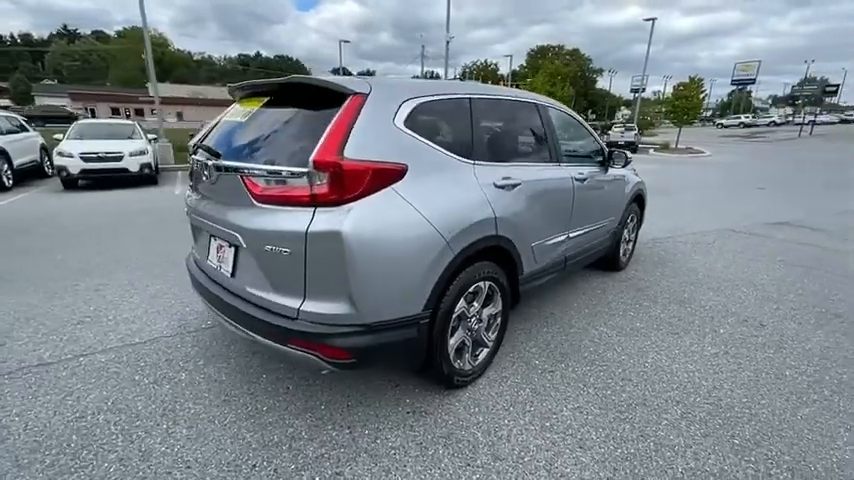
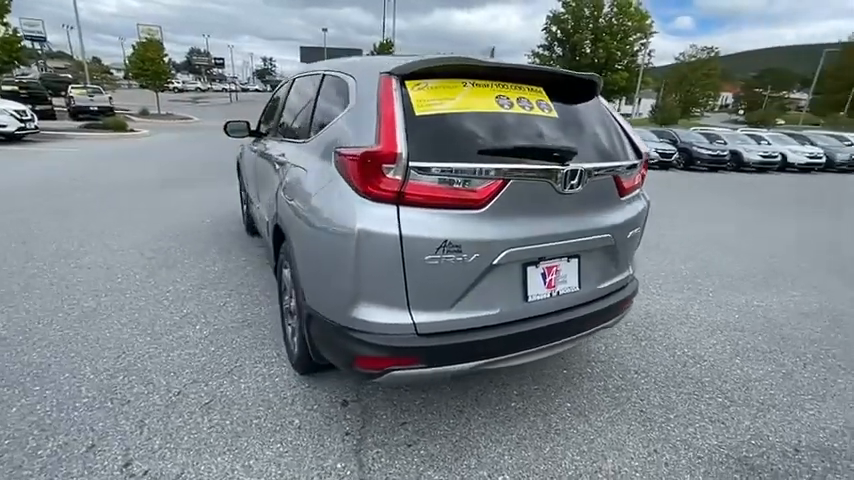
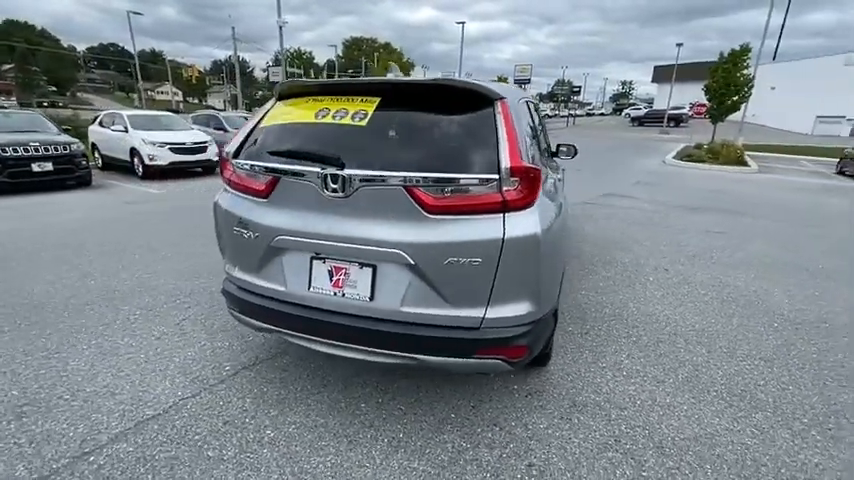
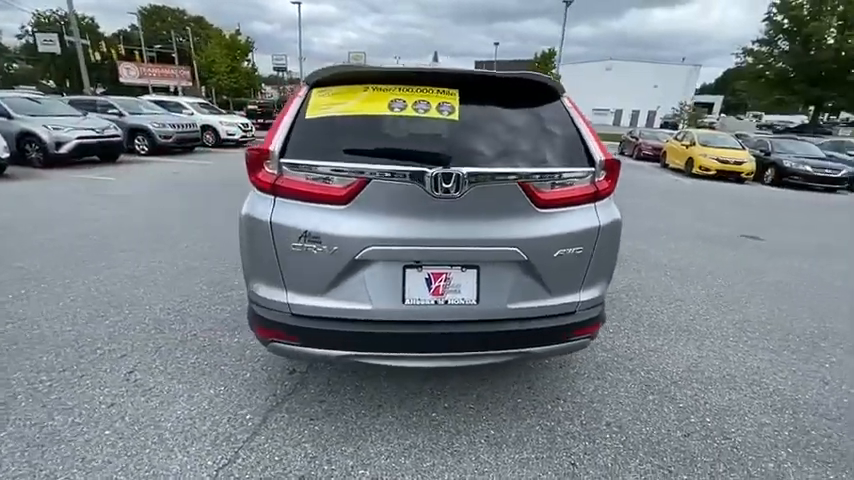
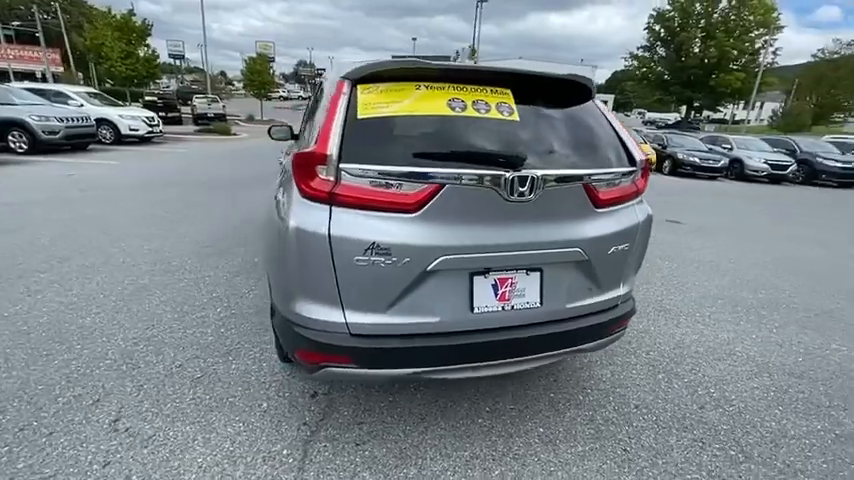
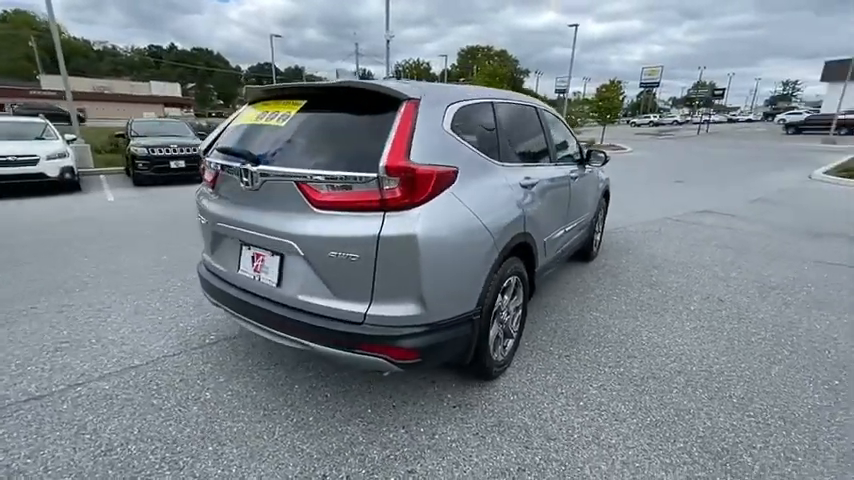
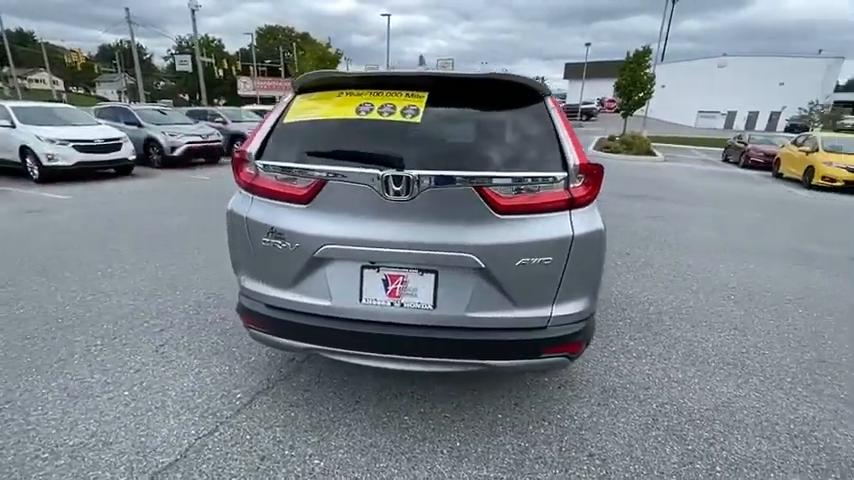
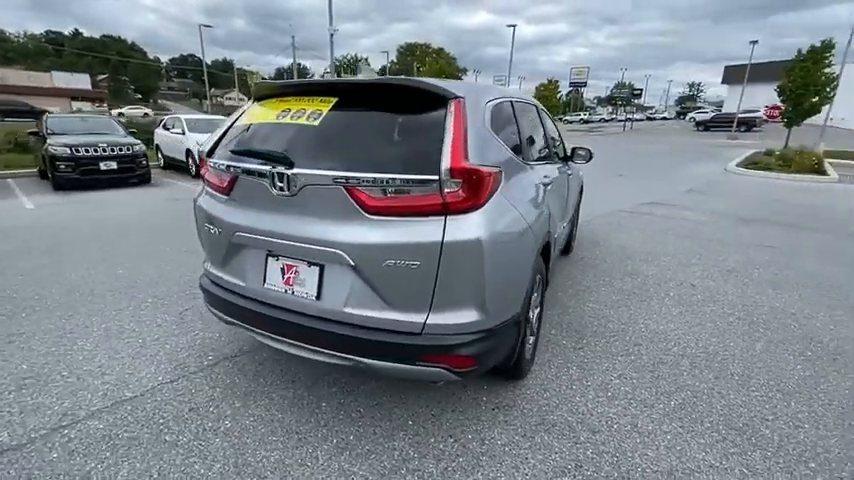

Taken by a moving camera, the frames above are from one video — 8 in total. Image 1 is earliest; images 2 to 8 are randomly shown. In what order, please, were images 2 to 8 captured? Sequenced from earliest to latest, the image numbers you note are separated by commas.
6, 8, 3, 7, 4, 5, 2
